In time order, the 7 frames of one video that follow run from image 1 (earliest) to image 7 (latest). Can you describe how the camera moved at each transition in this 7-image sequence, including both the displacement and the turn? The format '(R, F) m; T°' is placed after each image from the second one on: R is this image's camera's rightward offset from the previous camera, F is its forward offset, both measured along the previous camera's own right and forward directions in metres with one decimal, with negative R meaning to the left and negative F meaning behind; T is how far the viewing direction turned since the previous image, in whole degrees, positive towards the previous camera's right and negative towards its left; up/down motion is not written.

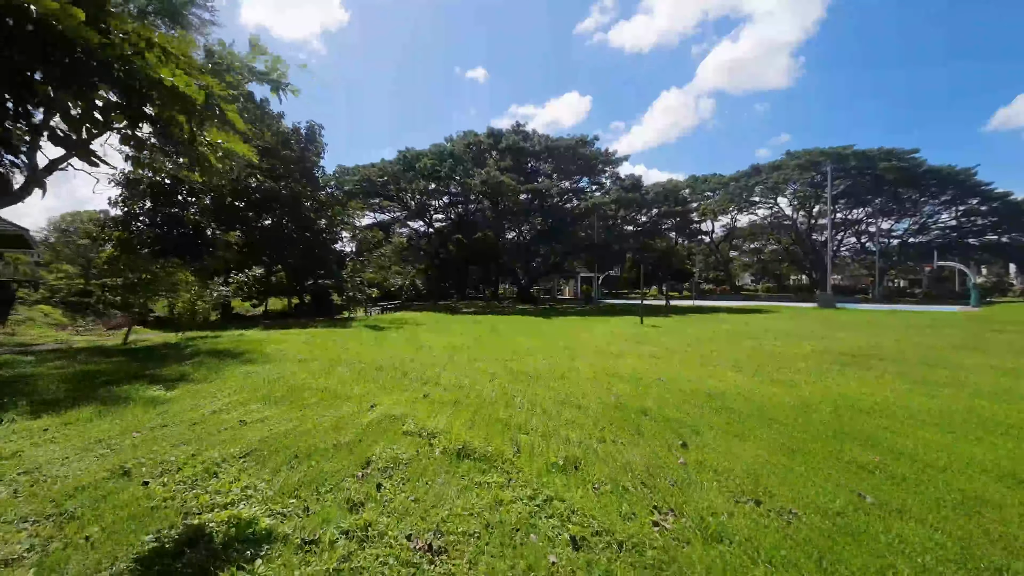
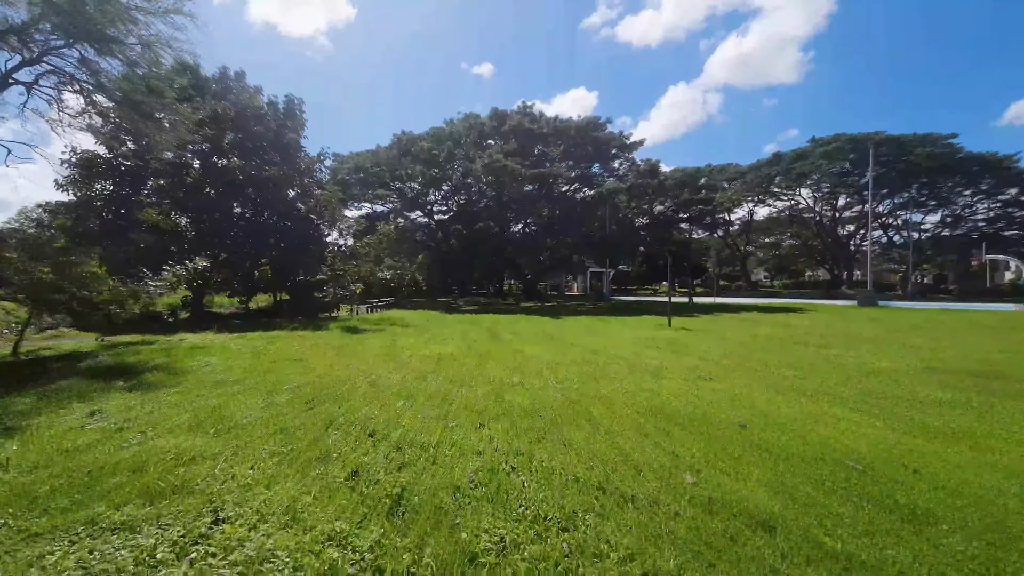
(+0.1, +2.7) m; -1°
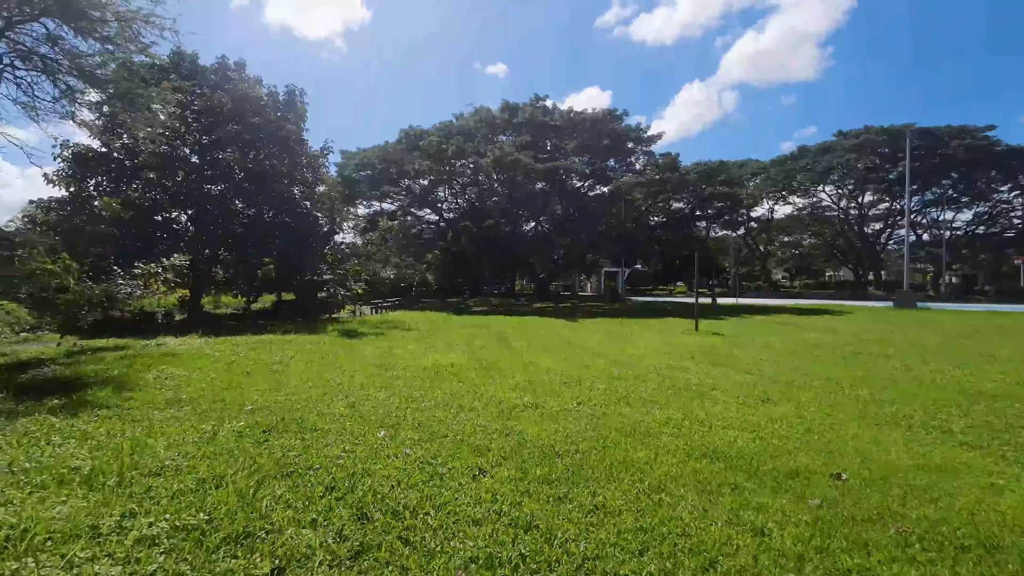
(0.0, +1.2) m; -1°
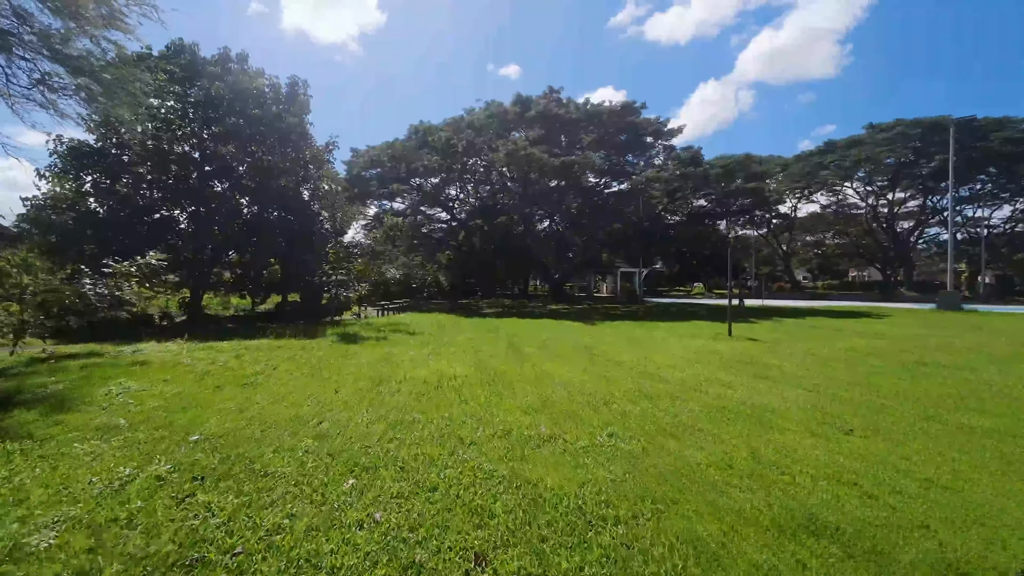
(0.0, +1.2) m; -1°
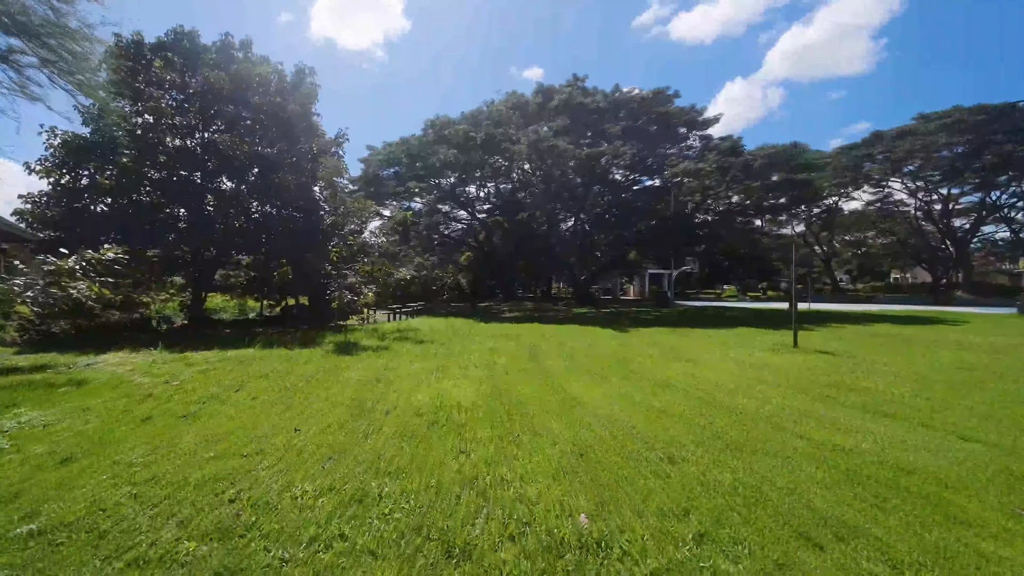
(0.0, +1.7) m; -2°
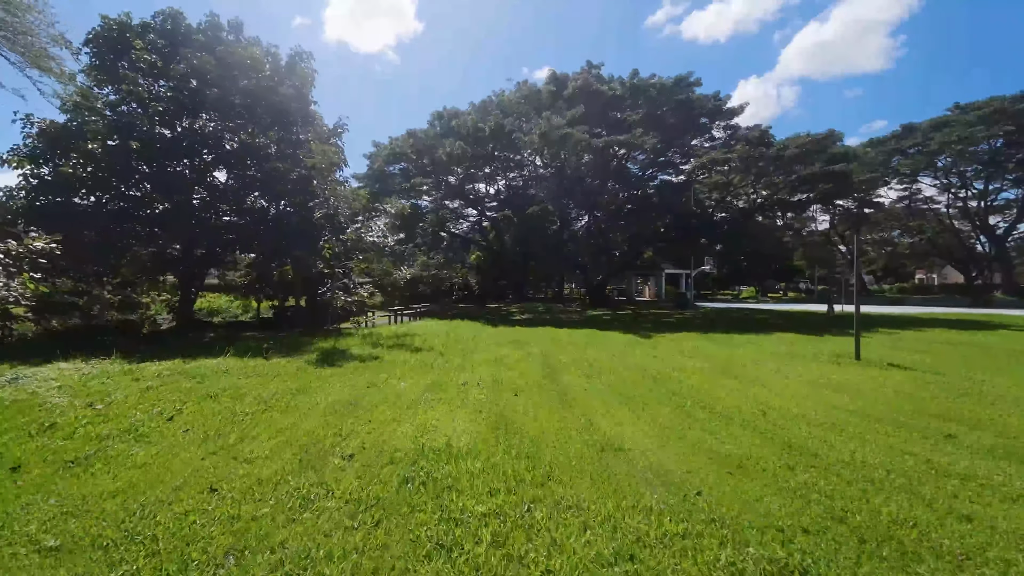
(0.0, +1.4) m; -1°
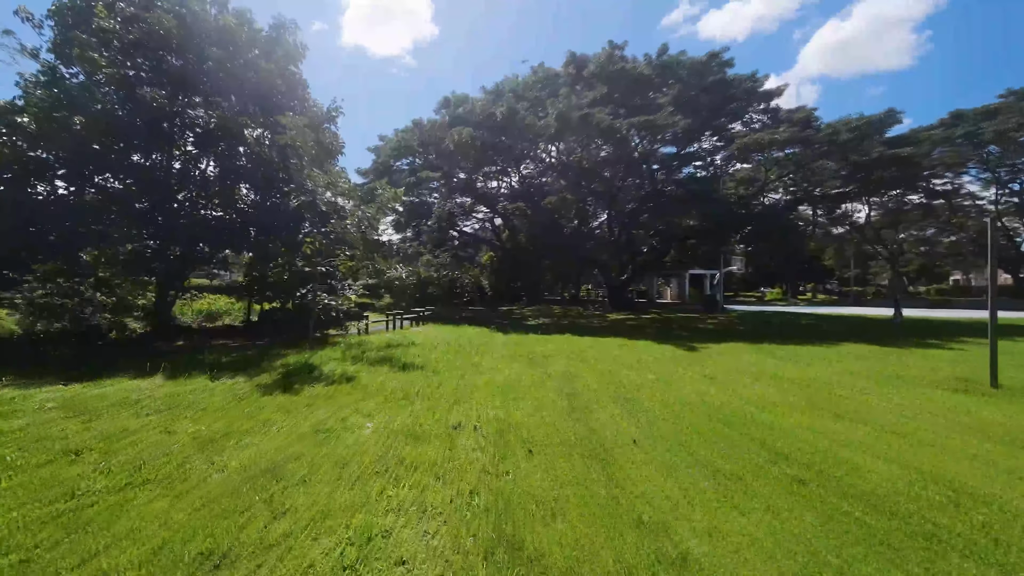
(0.0, +2.1) m; -1°
